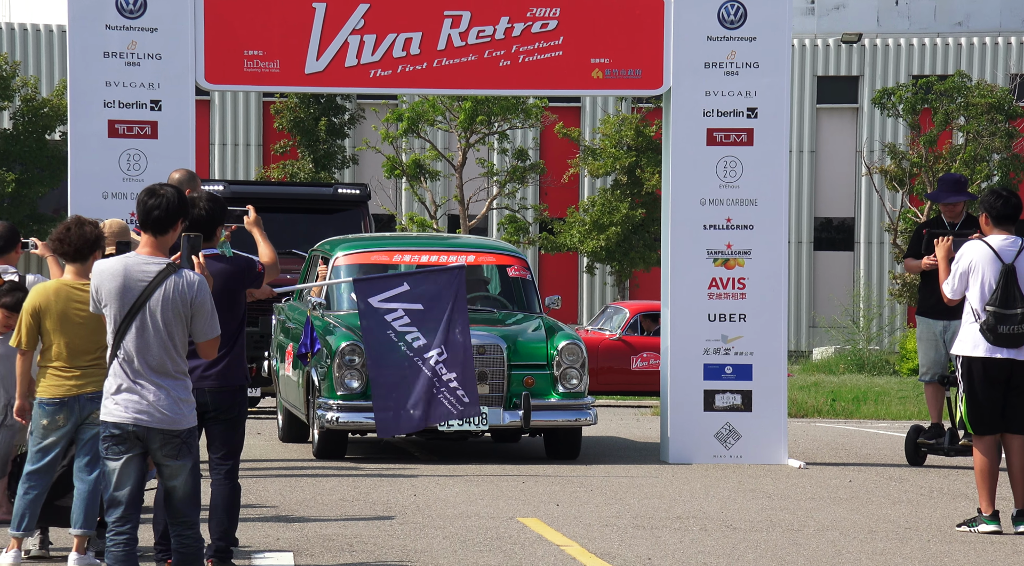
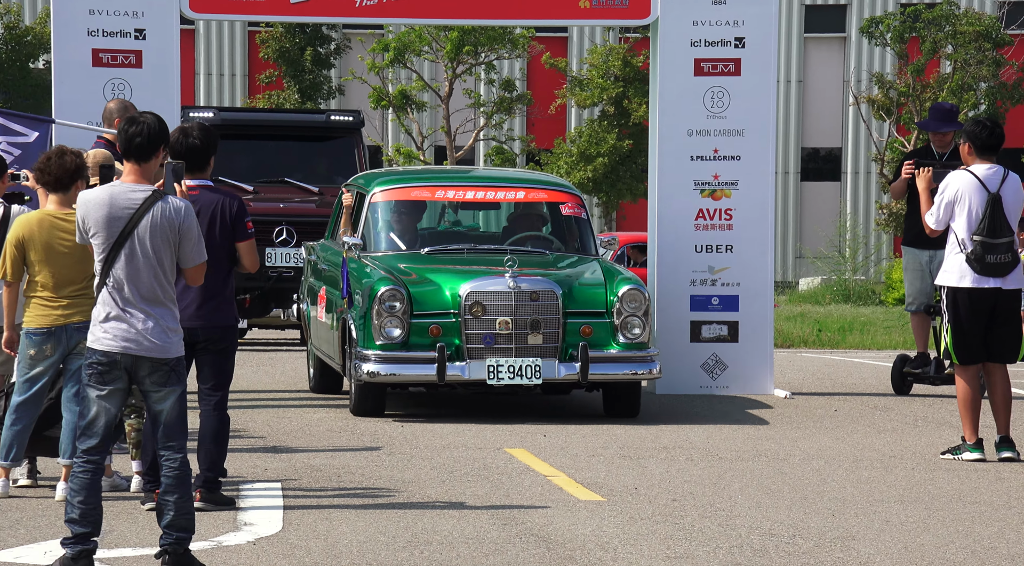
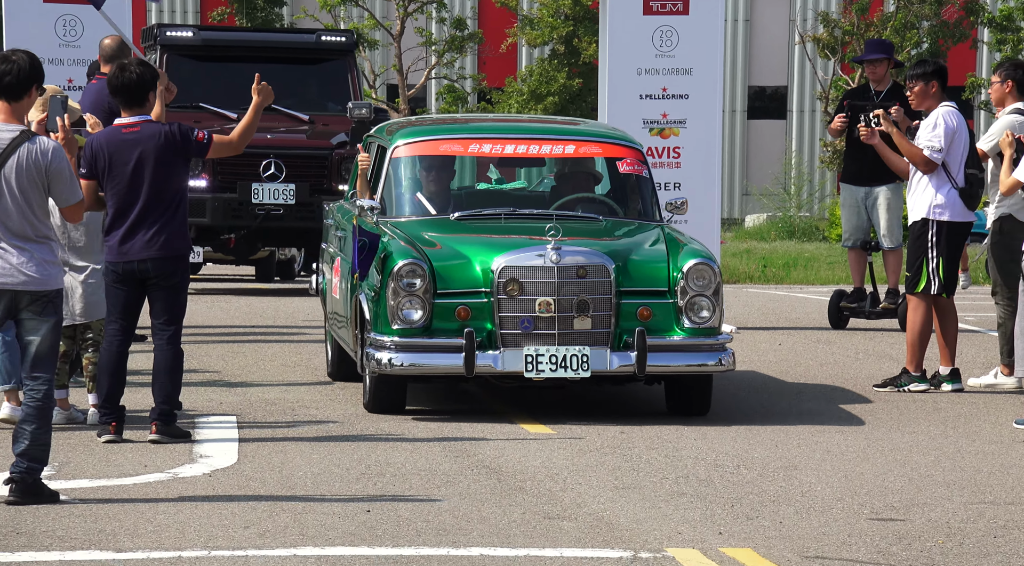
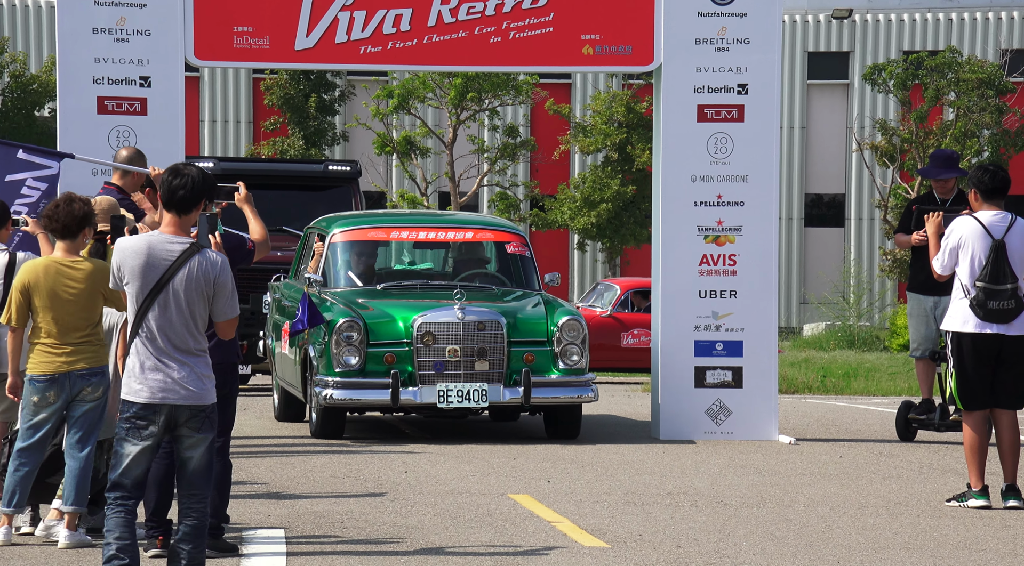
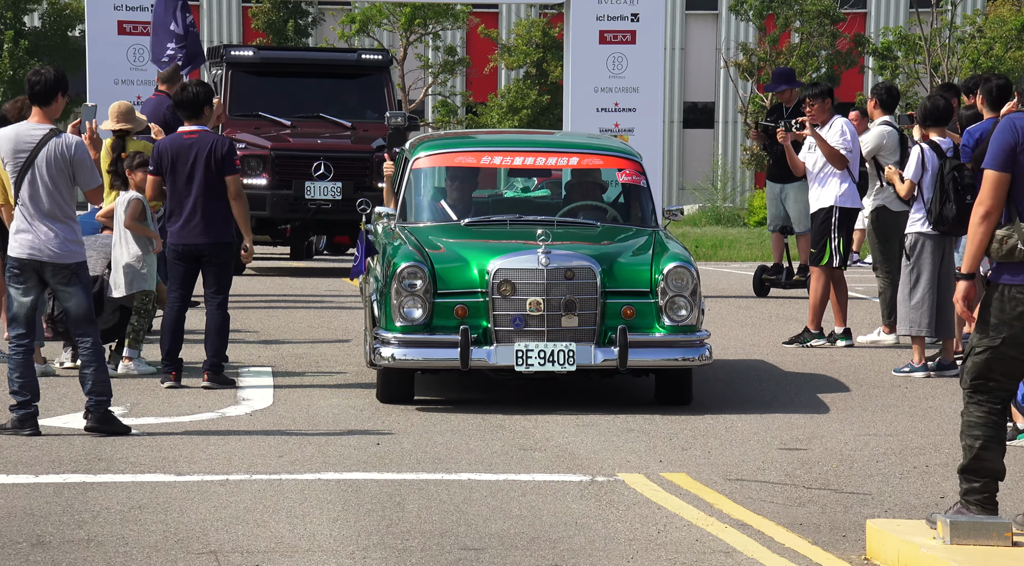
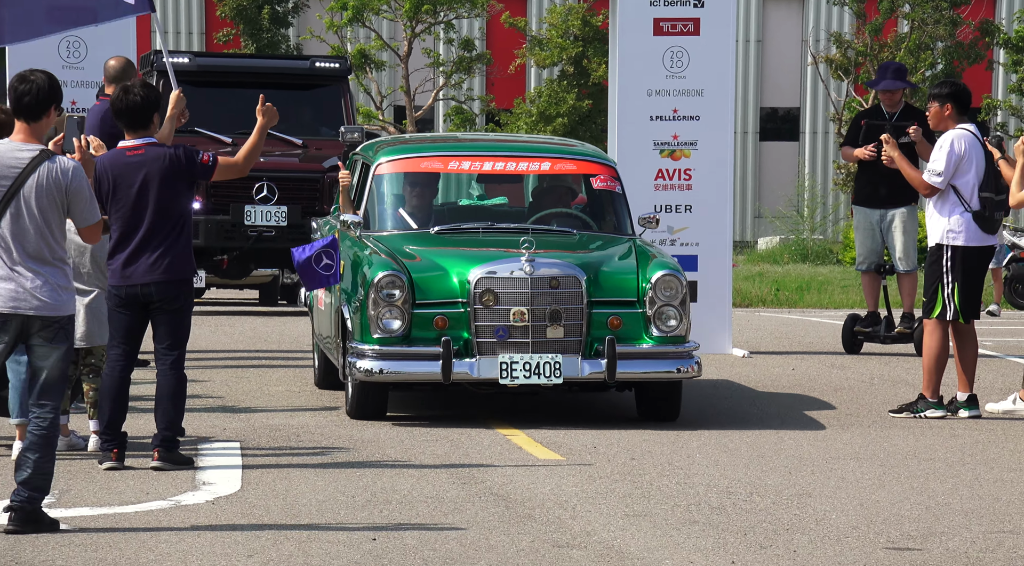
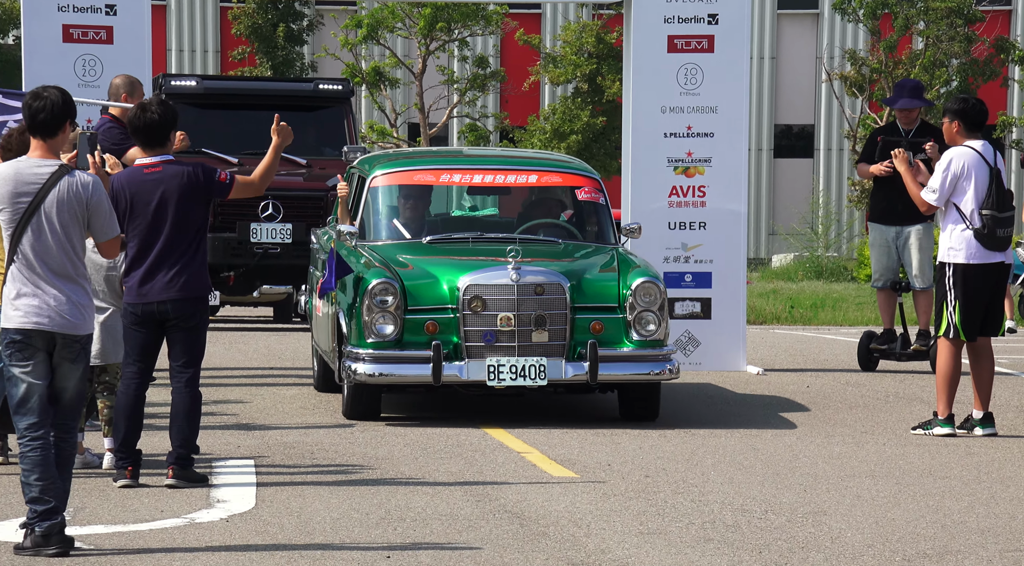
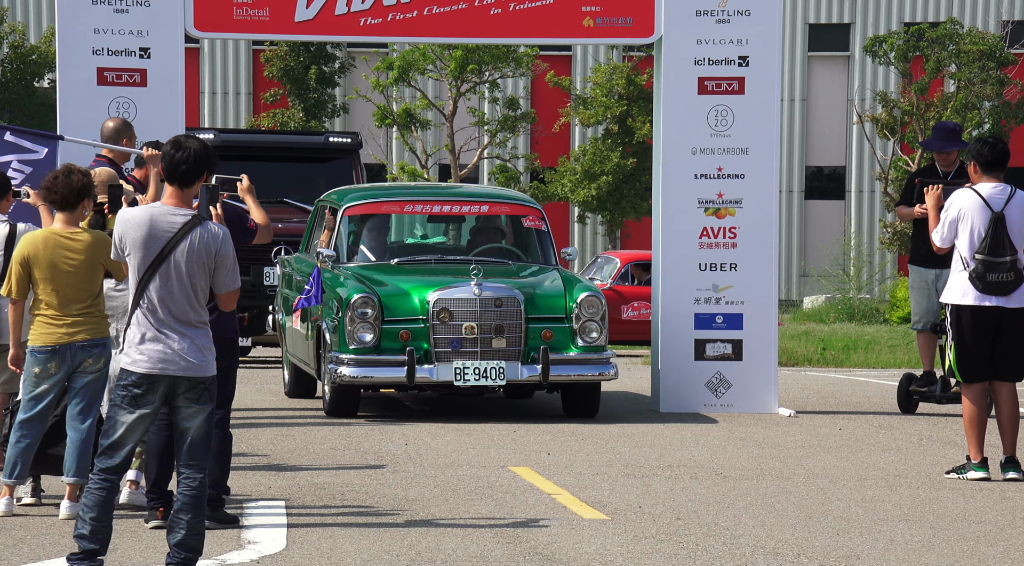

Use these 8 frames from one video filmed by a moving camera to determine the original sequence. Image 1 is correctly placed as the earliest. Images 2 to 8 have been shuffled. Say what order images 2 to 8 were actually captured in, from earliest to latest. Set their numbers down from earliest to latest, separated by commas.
4, 8, 2, 7, 6, 3, 5
